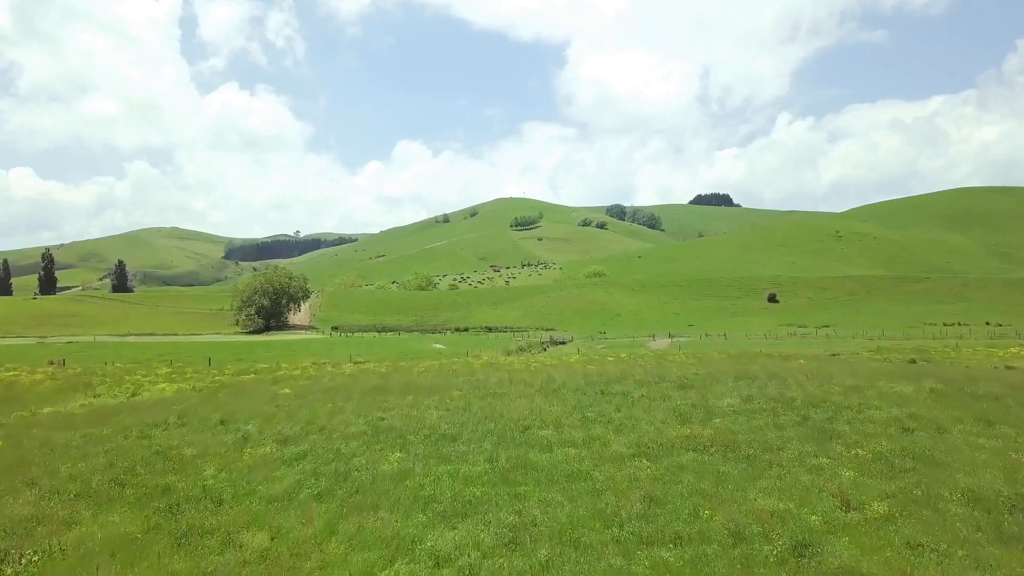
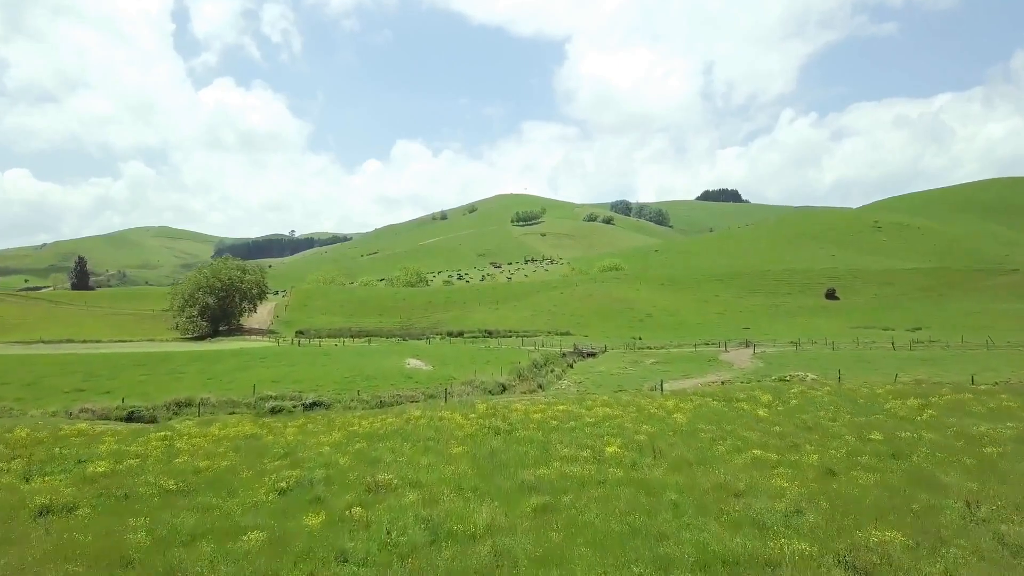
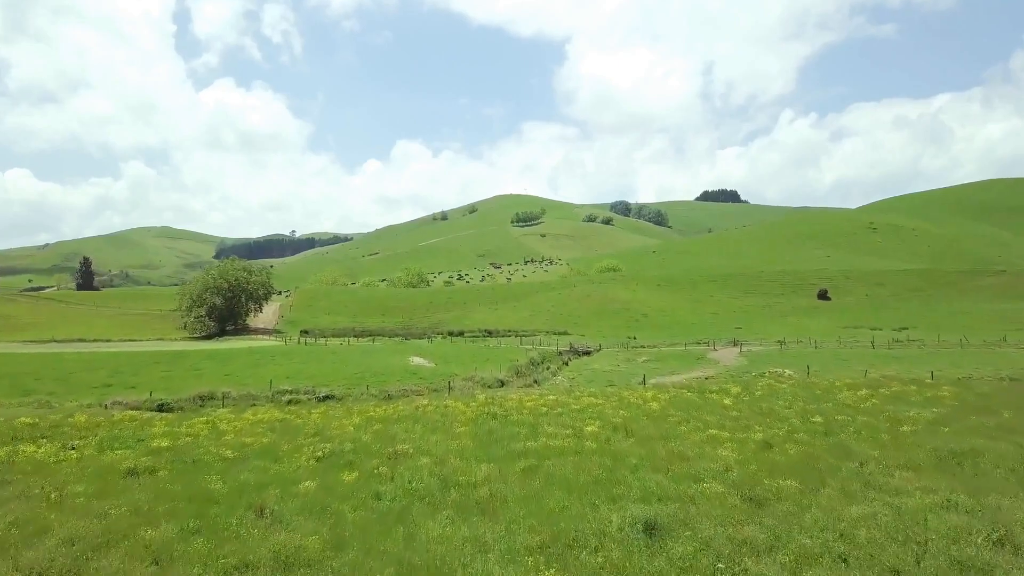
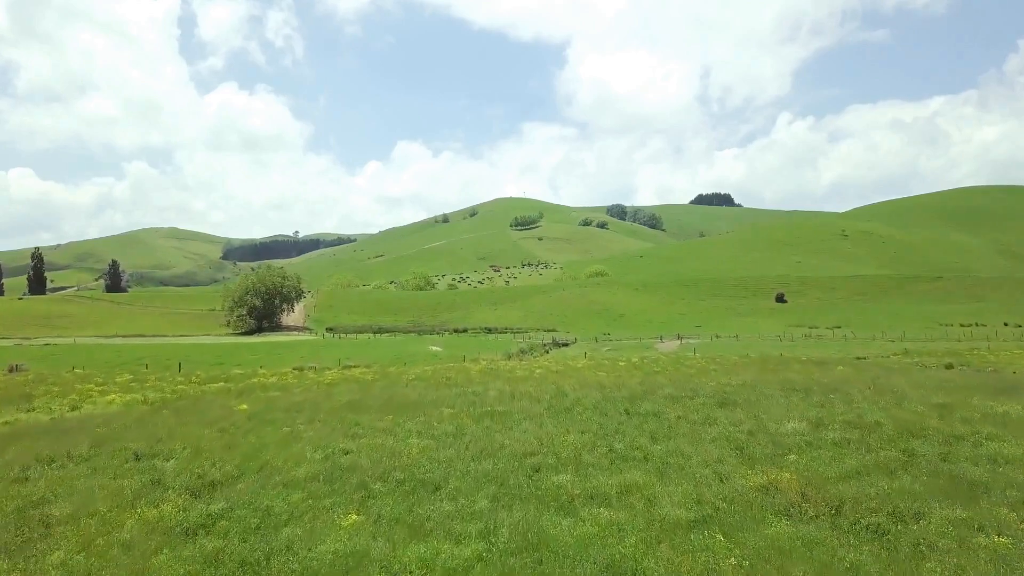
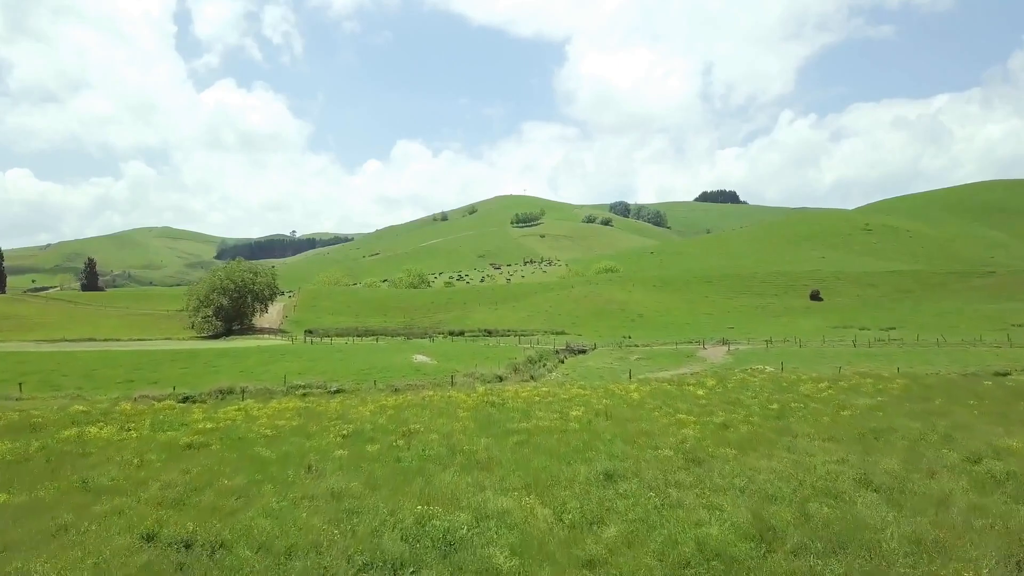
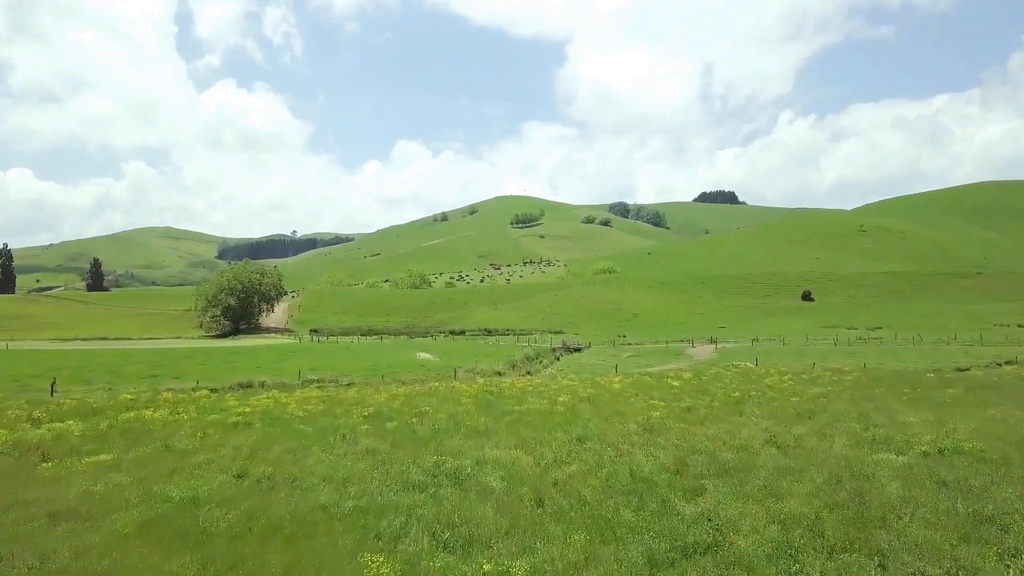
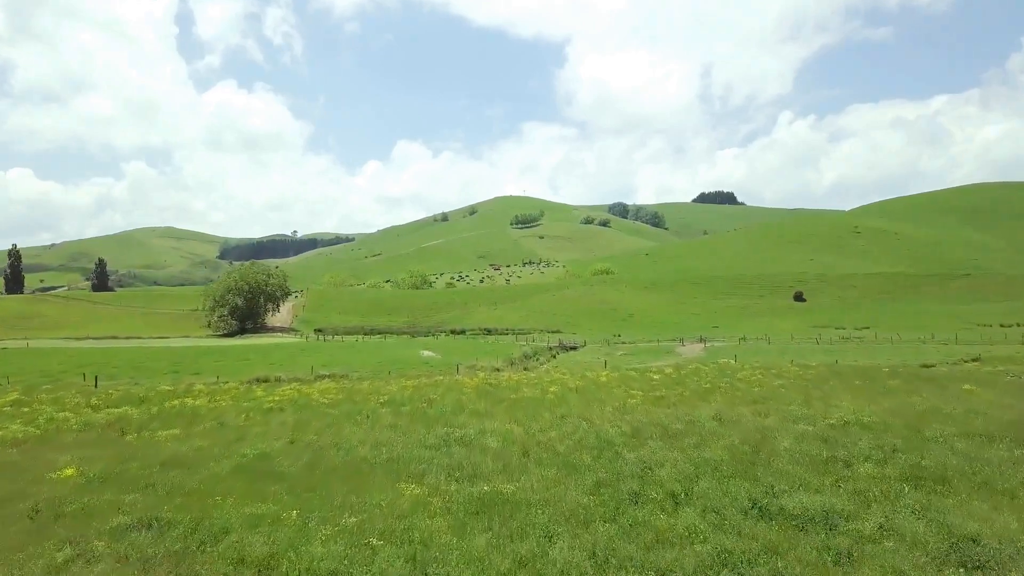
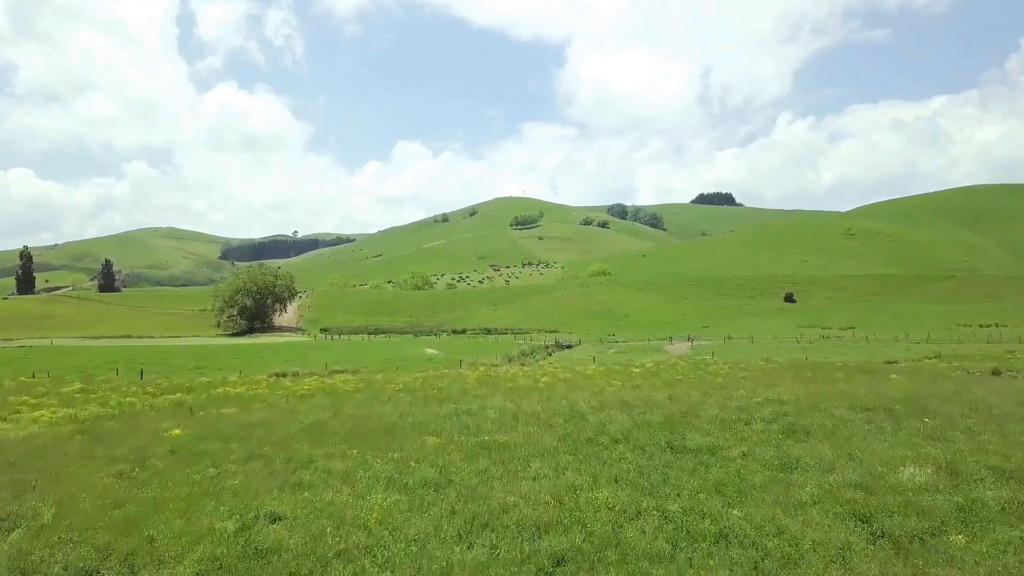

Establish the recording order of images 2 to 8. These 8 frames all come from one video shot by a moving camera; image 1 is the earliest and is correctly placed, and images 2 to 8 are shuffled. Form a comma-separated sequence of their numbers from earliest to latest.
4, 8, 7, 6, 5, 3, 2
